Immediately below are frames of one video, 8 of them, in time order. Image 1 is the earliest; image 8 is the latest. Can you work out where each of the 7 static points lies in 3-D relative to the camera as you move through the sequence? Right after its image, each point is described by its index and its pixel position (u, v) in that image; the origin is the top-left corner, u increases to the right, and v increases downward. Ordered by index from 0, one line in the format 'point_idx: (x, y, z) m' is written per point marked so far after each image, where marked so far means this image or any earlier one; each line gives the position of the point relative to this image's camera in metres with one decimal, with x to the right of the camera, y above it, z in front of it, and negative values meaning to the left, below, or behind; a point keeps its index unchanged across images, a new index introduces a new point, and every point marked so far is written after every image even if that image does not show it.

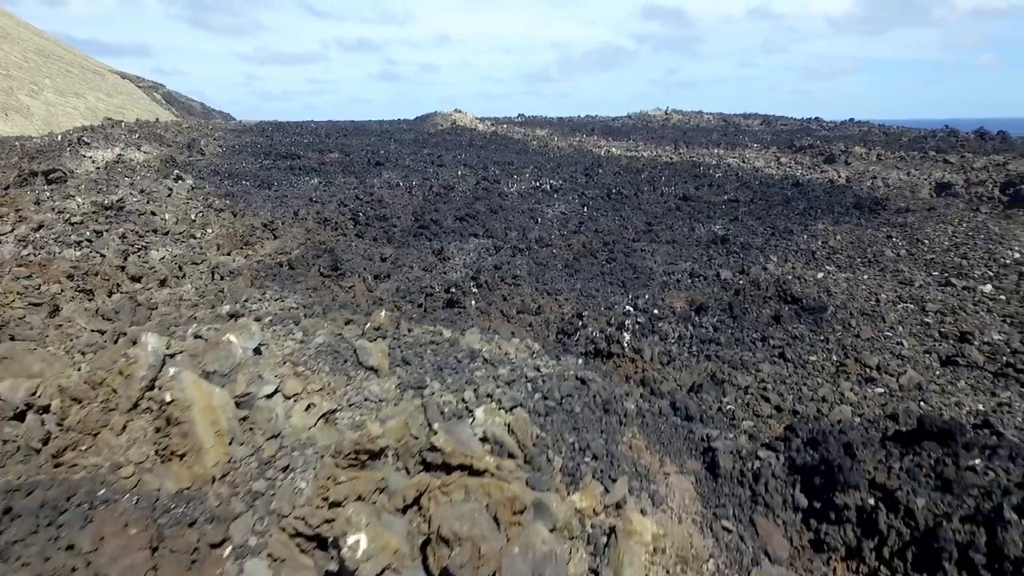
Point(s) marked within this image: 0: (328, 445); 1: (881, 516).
0: (-3.7, -3.1, +13.2) m
1: (+7.0, -4.2, +12.3) m
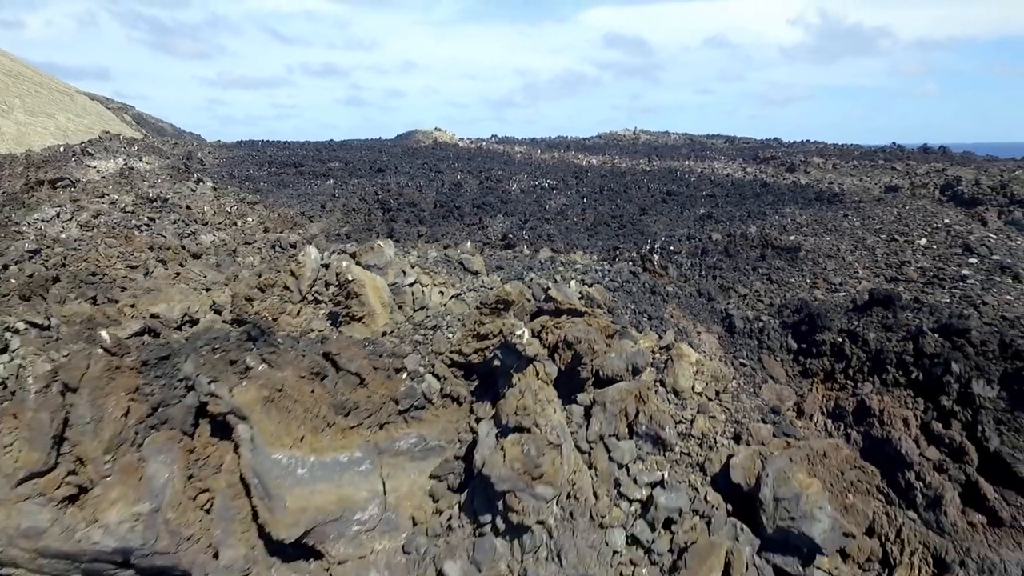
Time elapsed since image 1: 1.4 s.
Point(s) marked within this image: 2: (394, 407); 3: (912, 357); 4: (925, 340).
0: (-1.4, -0.6, +18.6) m
1: (+9.4, -1.6, +18.2) m
2: (-2.8, -2.8, +15.9) m
3: (+10.5, -1.8, +17.1) m
4: (+10.9, -1.3, +17.2) m
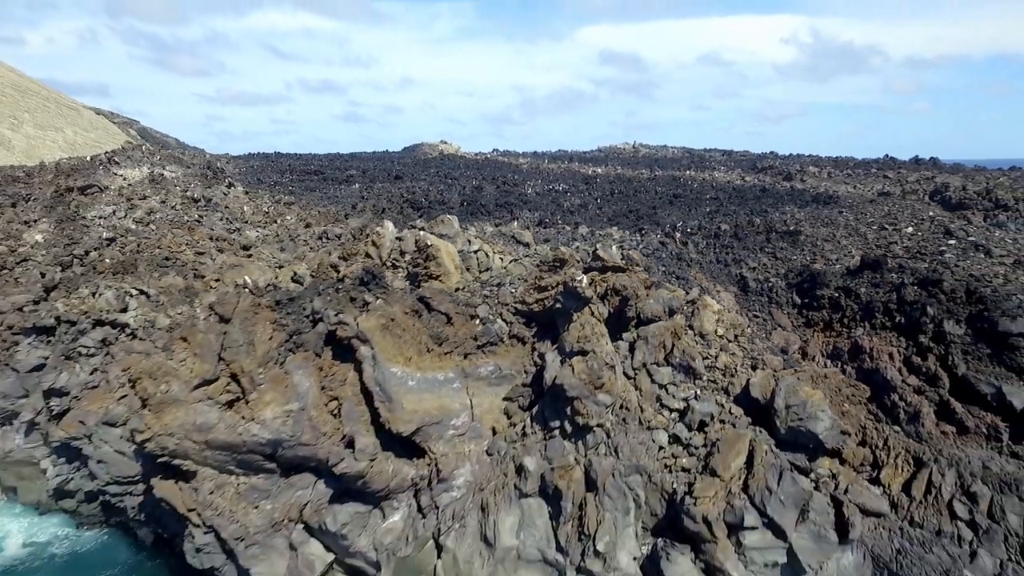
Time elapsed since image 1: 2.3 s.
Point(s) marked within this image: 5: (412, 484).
0: (+0.3, +0.6, +22.3) m
1: (+11.1, -0.4, +21.9) m
2: (-1.1, -1.6, +19.5) m
3: (+12.2, -0.5, +20.8) m
4: (+12.6, -0.1, +20.9) m
5: (-2.6, -5.1, +17.2) m
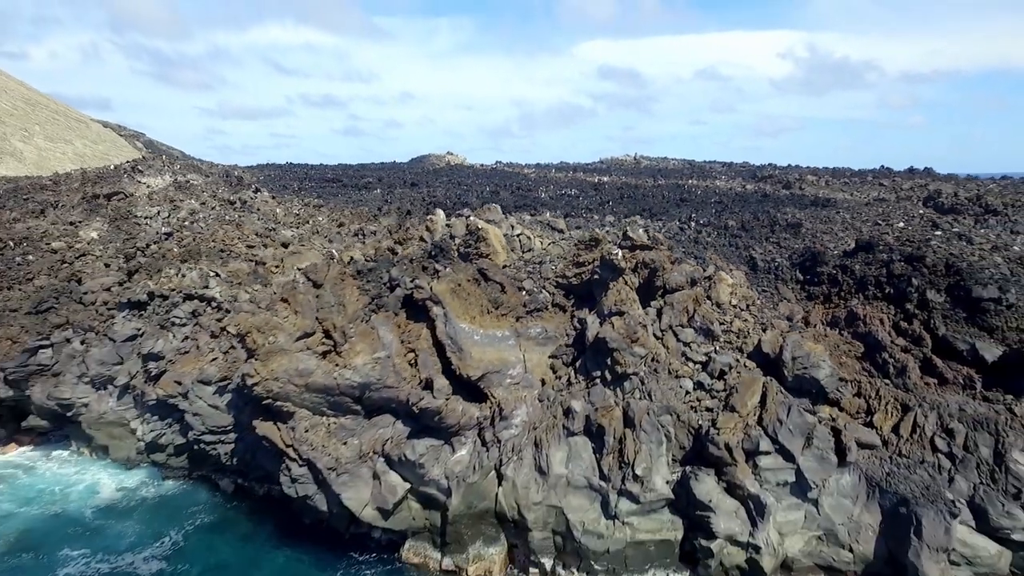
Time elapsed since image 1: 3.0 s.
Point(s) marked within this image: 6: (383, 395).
0: (+1.9, +1.4, +25.5) m
1: (+12.6, +0.5, +25.1) m
2: (+0.4, -0.7, +22.7) m
3: (+13.7, +0.3, +24.1) m
4: (+14.2, +0.8, +24.1) m
5: (-1.1, -4.2, +20.3) m
6: (-3.9, -3.2, +20.0) m
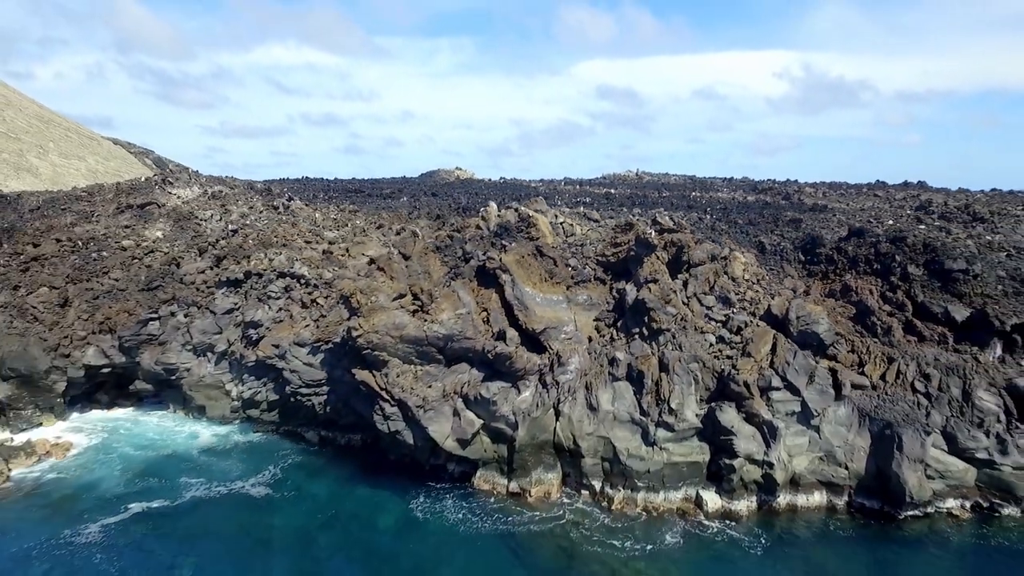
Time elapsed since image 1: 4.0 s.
0: (+4.0, +2.4, +30.1) m
1: (+14.7, +1.5, +29.7) m
2: (+2.5, +0.4, +27.2) m
3: (+15.8, +1.3, +28.7) m
4: (+16.3, +1.8, +28.7) m
5: (+1.0, -3.1, +24.8) m
6: (-1.8, -2.1, +24.5) m
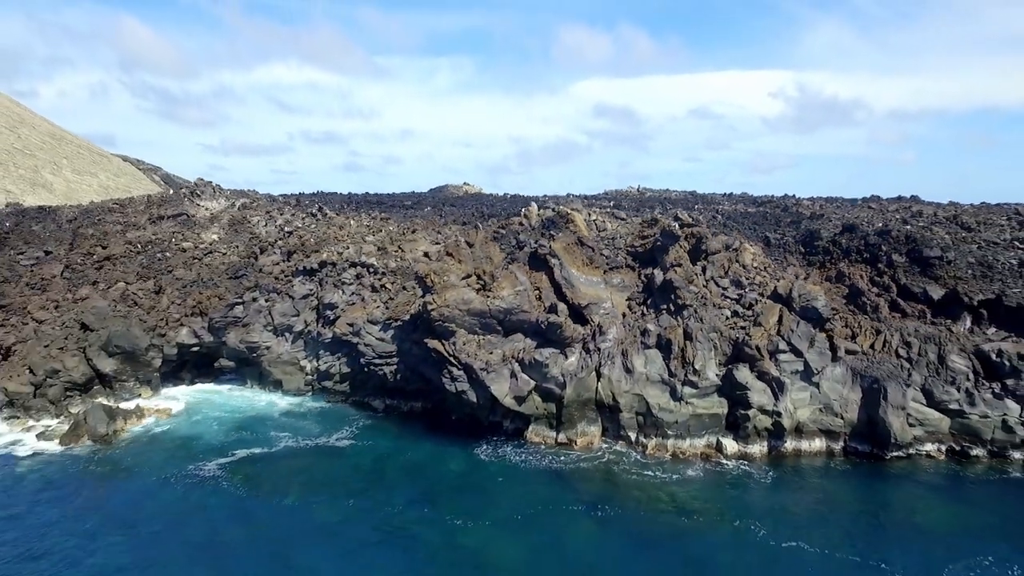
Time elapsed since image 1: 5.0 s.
0: (+6.1, +3.1, +34.9) m
1: (+16.9, +2.1, +34.5) m
2: (+4.7, +1.1, +32.0) m
3: (+18.0, +2.0, +33.5) m
4: (+18.4, +2.5, +33.6) m
5: (+3.2, -2.3, +29.4) m
6: (+0.4, -1.3, +29.2) m
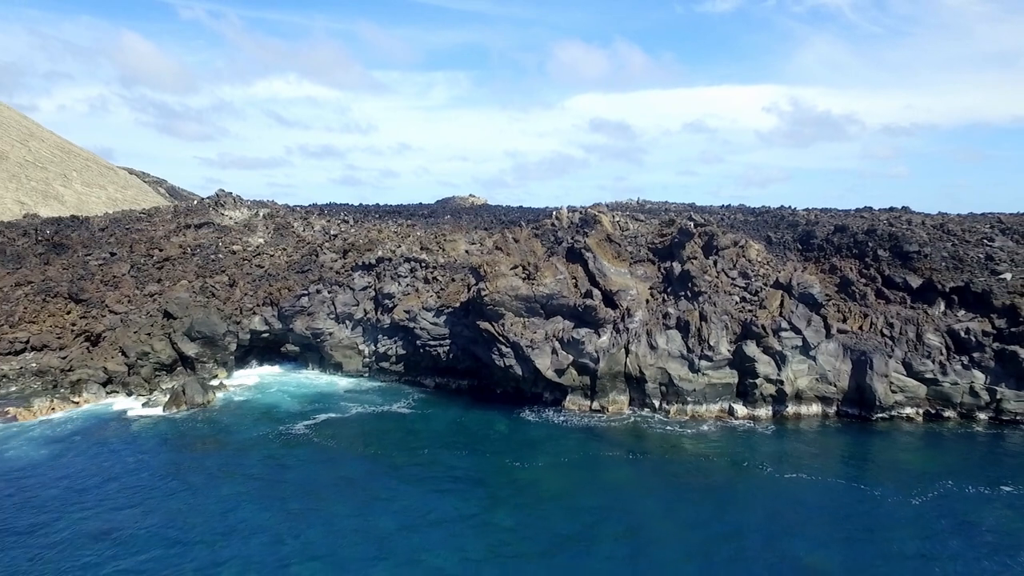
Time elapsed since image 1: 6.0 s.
0: (+8.2, +3.5, +40.0) m
1: (+19.0, +2.6, +39.7) m
2: (+6.8, +1.7, +37.0) m
3: (+20.1, +2.5, +38.6) m
4: (+20.5, +3.0, +38.7) m
5: (+5.3, -1.7, +34.4) m
6: (+2.5, -0.7, +34.1) m
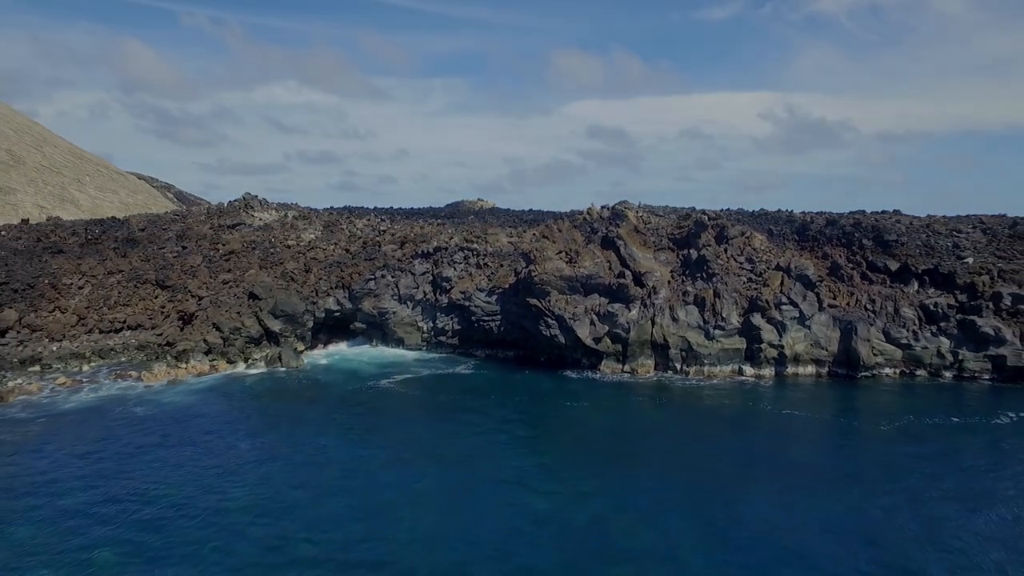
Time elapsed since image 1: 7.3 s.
0: (+11.0, +4.6, +46.8) m
1: (+21.8, +3.7, +46.5) m
2: (+9.6, +2.8, +43.8) m
3: (+22.9, +3.6, +45.4) m
4: (+23.3, +4.1, +45.5) m
5: (+8.1, -0.5, +41.1) m
6: (+5.3, +0.4, +40.9) m
